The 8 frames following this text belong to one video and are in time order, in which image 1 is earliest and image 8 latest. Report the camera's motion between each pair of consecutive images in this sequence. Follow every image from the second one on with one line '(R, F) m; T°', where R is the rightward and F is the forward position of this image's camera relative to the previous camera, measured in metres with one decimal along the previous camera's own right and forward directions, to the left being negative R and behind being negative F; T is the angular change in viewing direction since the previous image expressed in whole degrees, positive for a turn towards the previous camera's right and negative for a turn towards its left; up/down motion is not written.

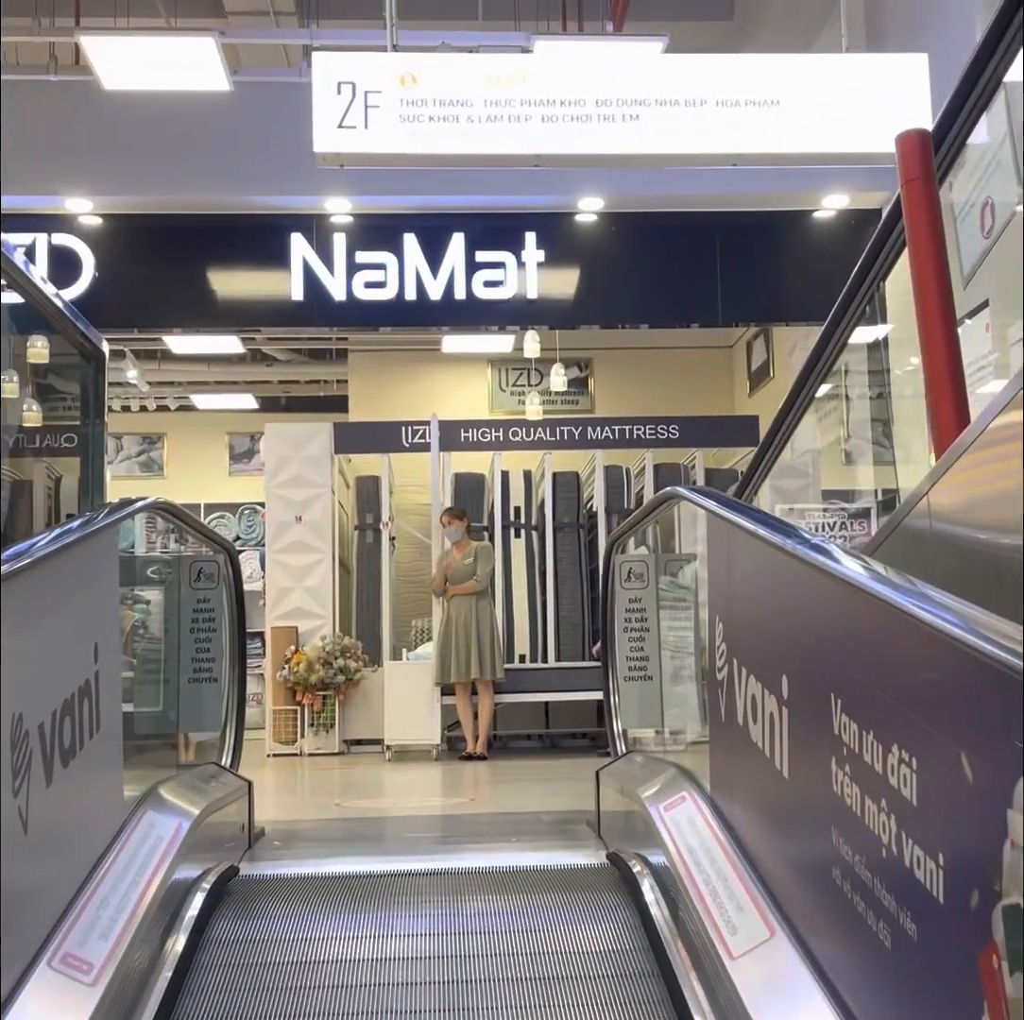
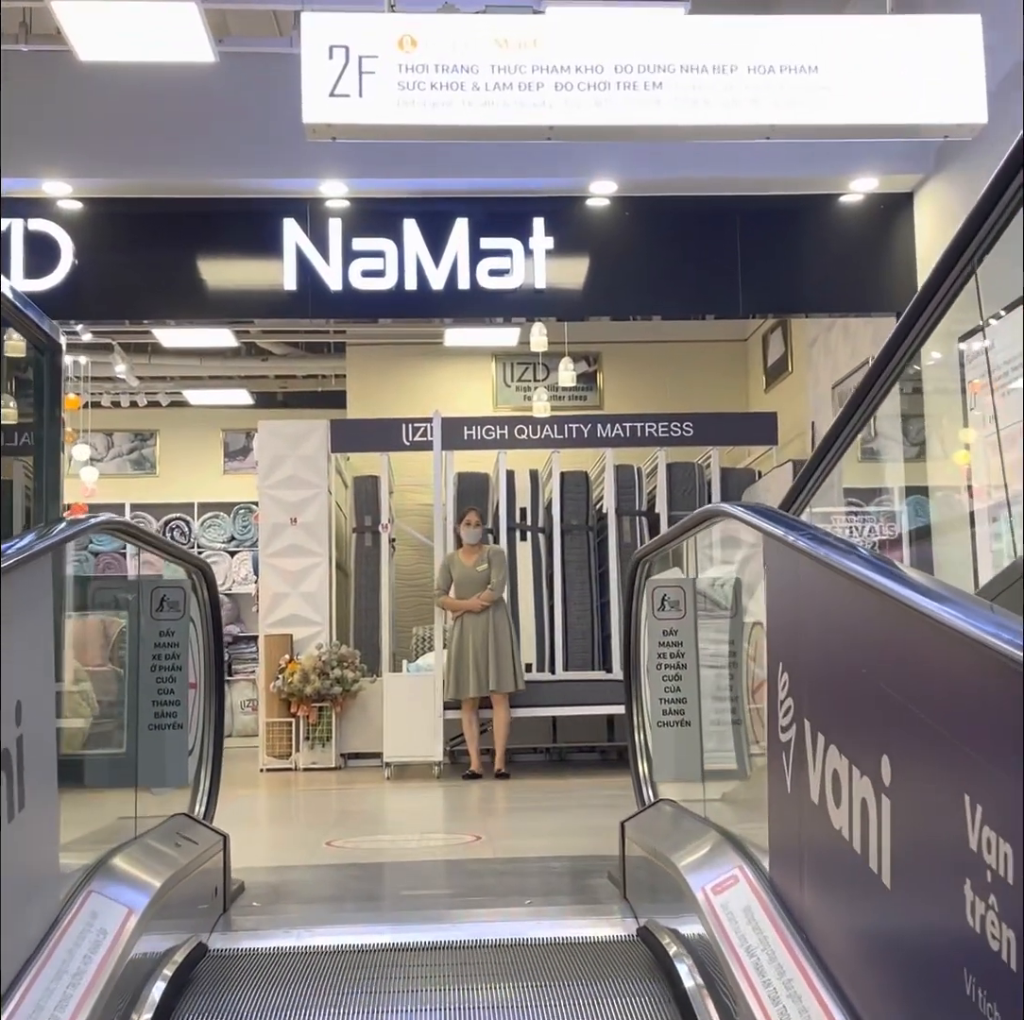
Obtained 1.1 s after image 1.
(0.0, +0.4) m; 0°
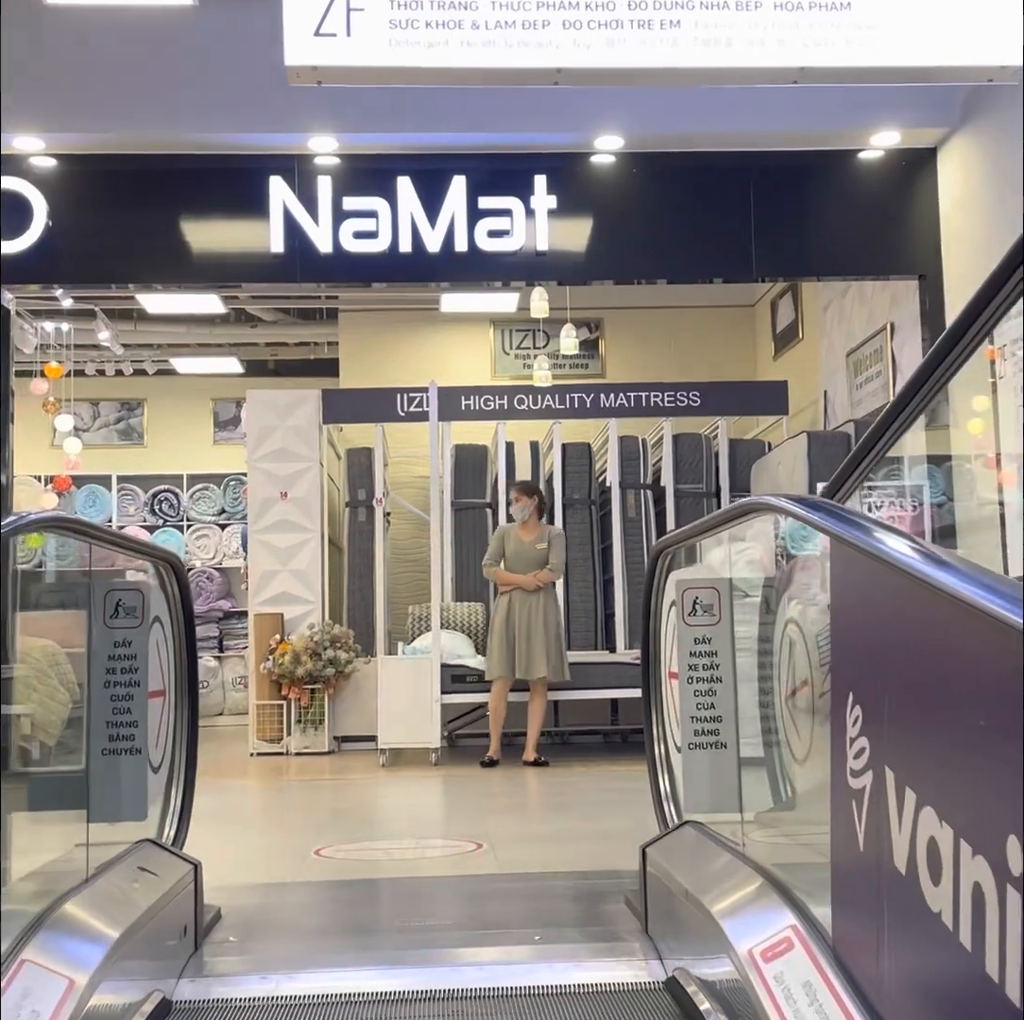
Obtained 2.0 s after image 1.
(0.0, +0.3) m; 0°
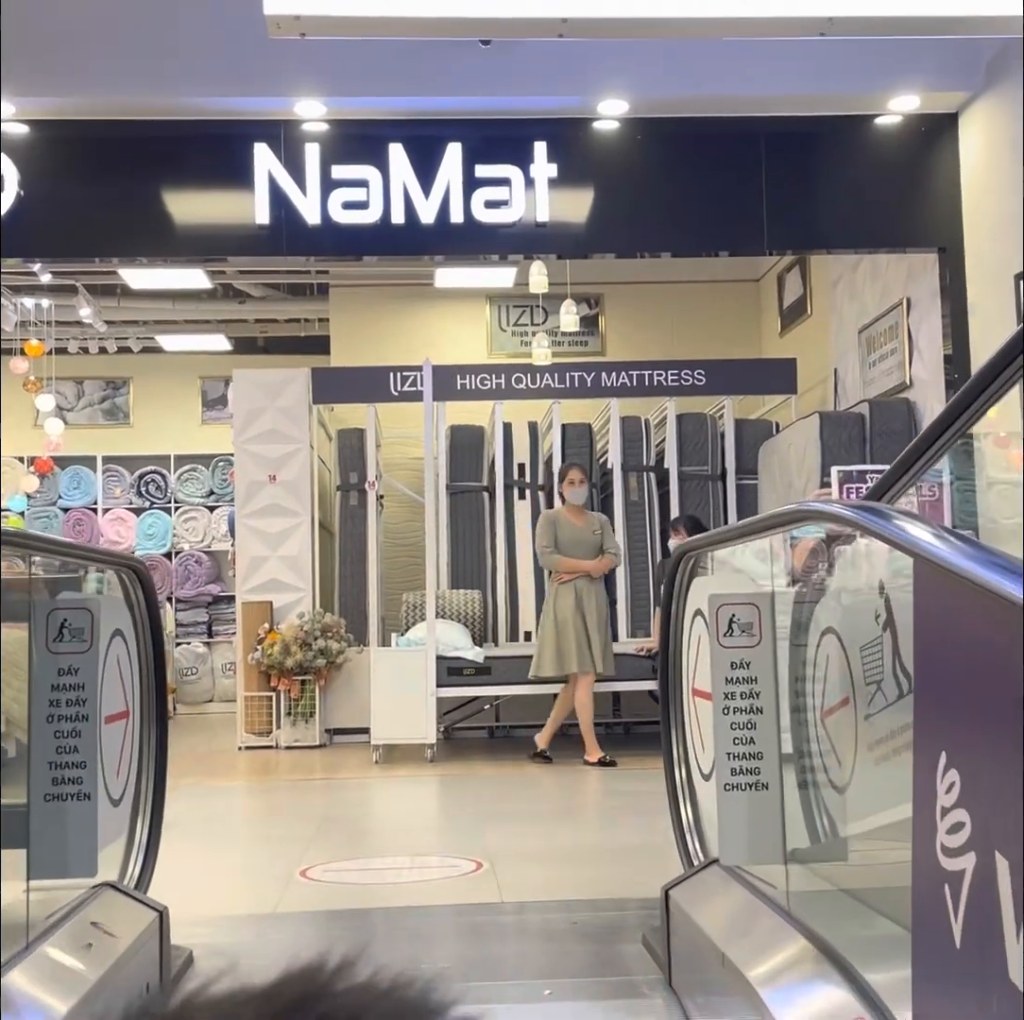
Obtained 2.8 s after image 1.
(0.0, +0.3) m; 0°
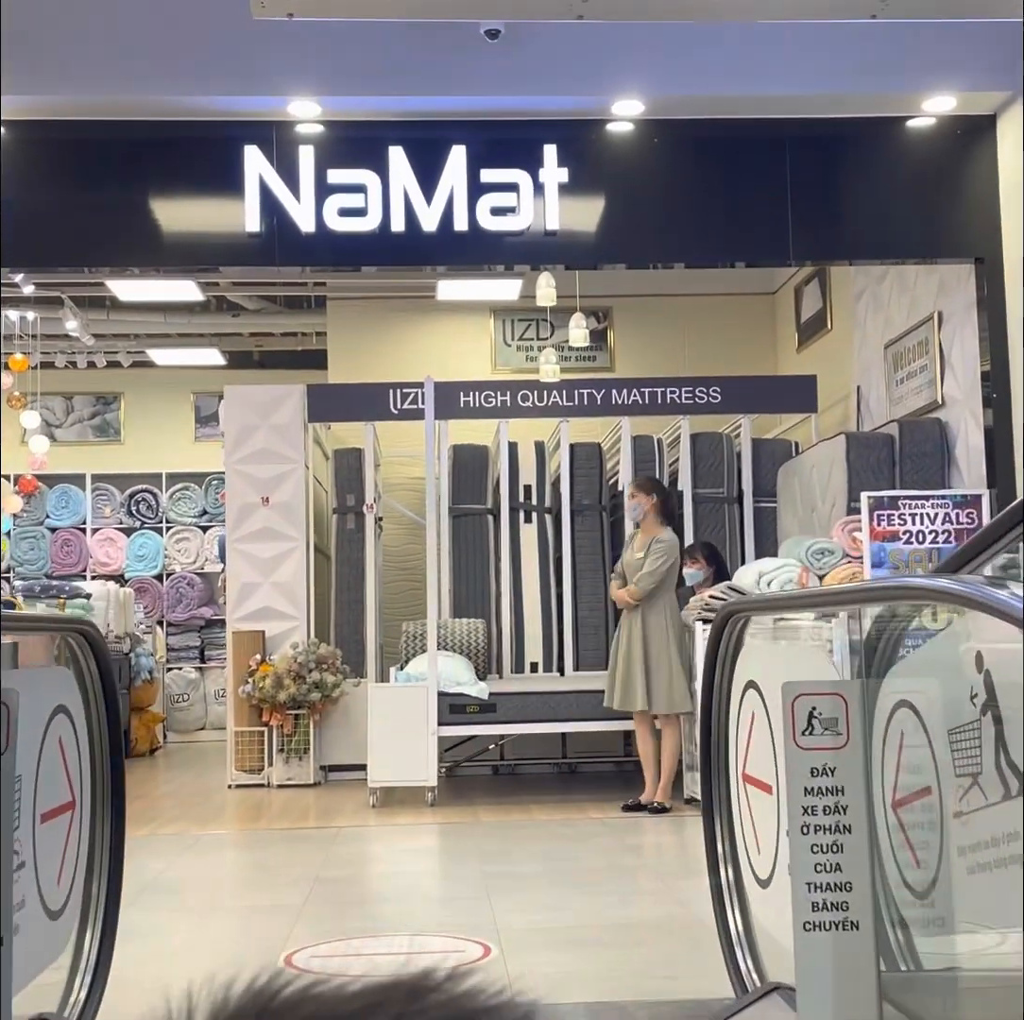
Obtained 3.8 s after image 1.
(0.0, +0.4) m; 0°
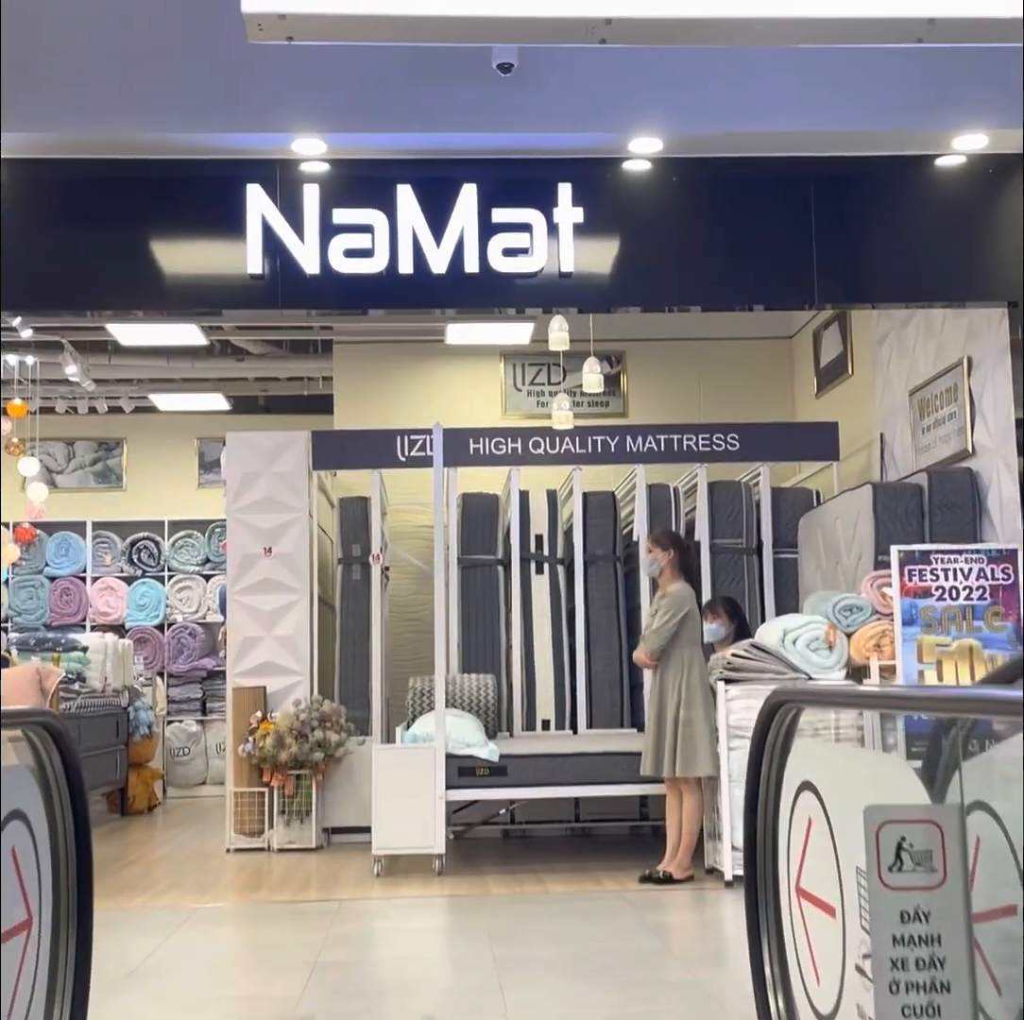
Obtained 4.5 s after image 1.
(0.0, +0.2) m; 0°
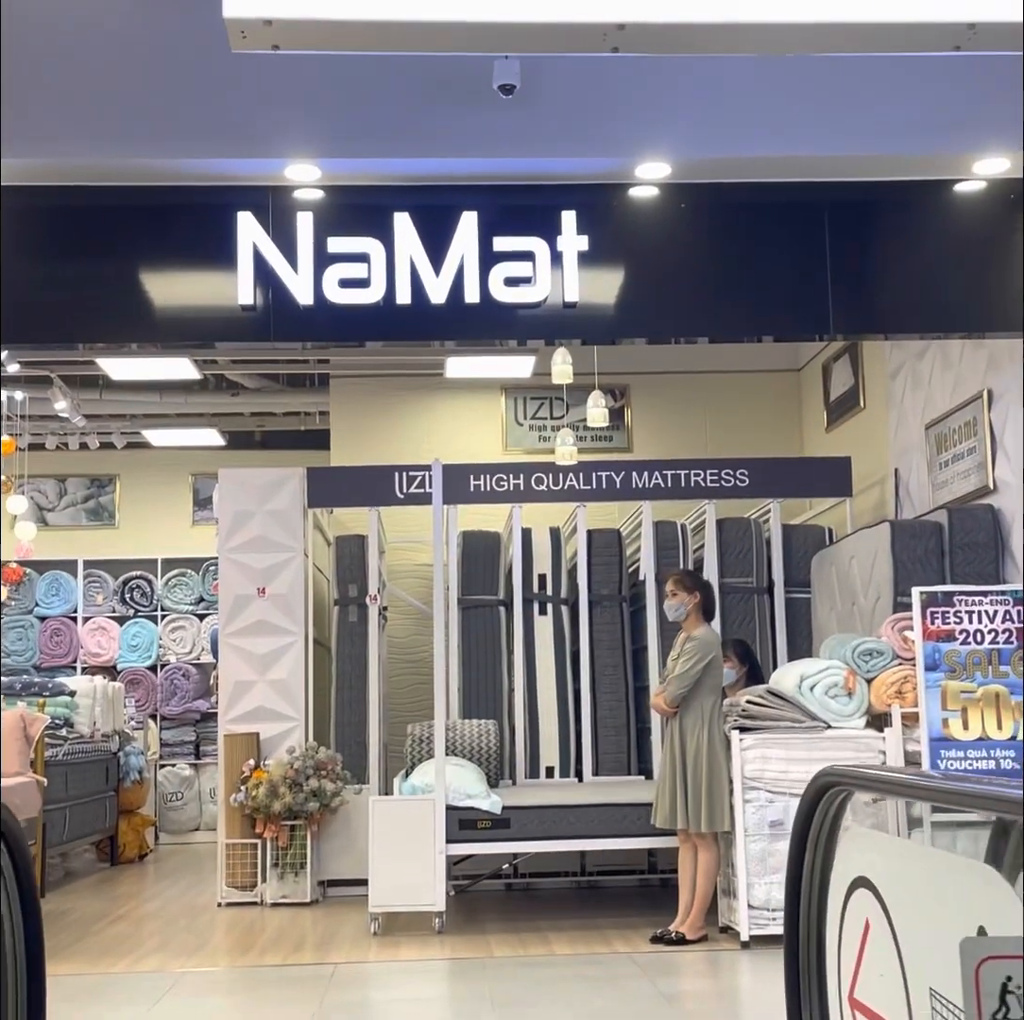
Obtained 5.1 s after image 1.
(0.0, +0.2) m; 0°
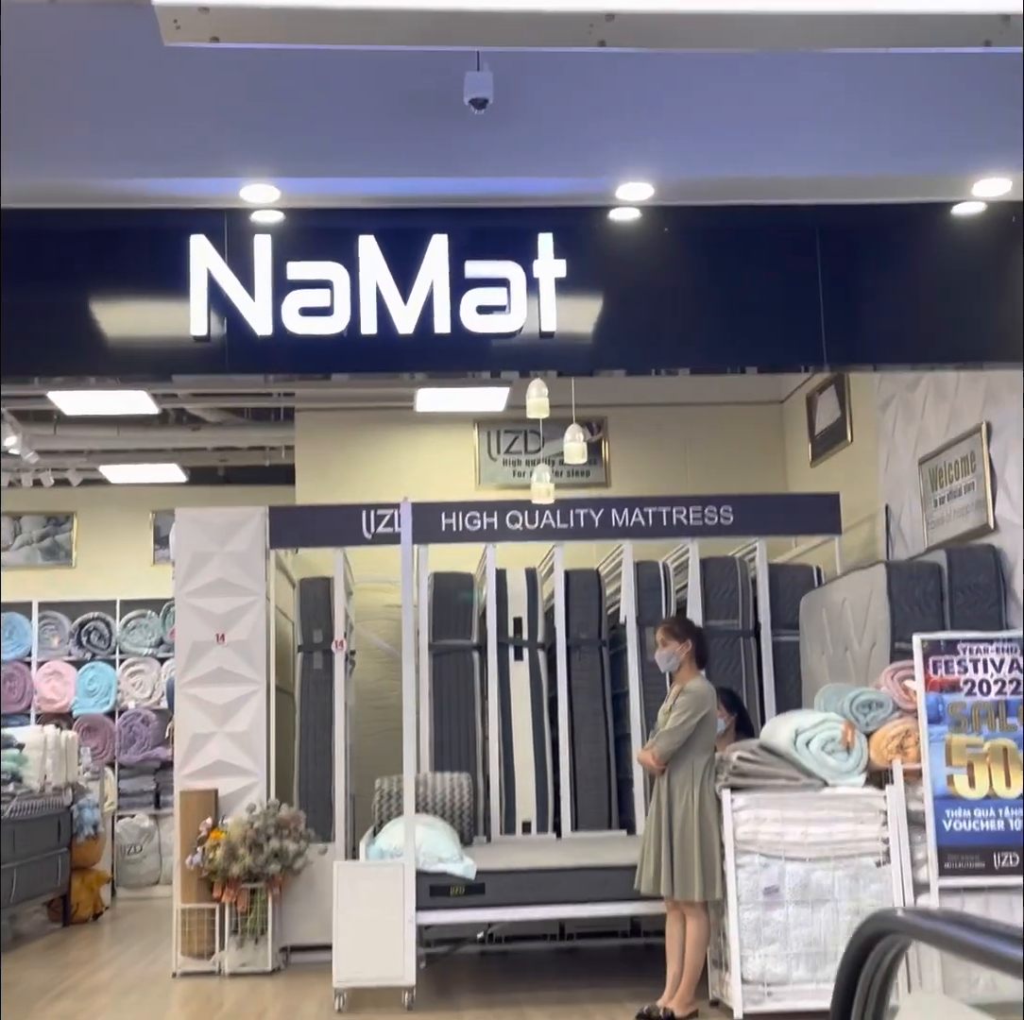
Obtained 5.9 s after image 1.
(0.0, +0.3) m; +1°
